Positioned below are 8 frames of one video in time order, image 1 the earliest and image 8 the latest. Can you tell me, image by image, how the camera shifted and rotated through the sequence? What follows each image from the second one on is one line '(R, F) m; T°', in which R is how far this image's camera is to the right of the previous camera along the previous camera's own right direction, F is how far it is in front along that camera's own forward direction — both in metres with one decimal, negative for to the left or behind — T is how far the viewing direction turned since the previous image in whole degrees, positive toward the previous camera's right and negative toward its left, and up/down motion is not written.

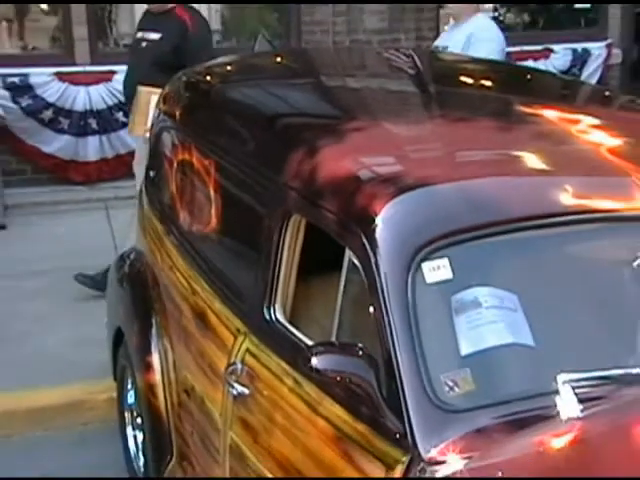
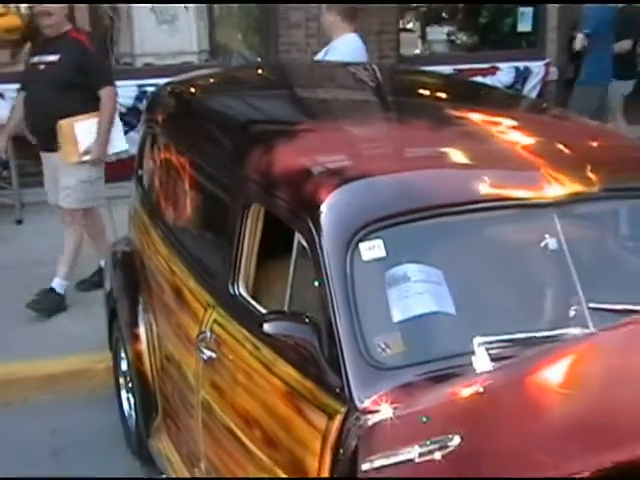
(+0.3, -0.5) m; -3°
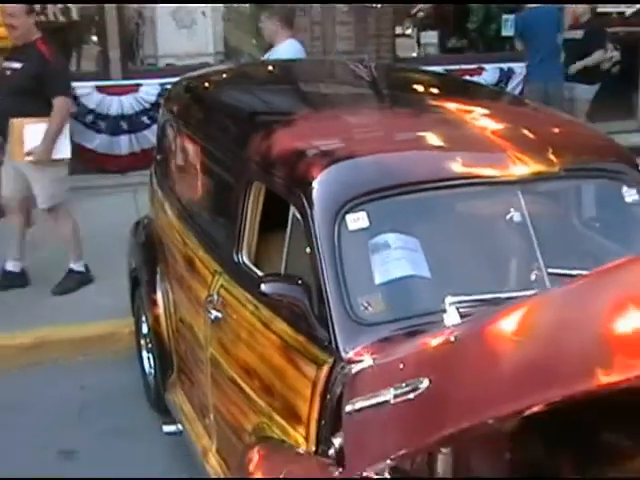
(+0.2, -0.4) m; -2°
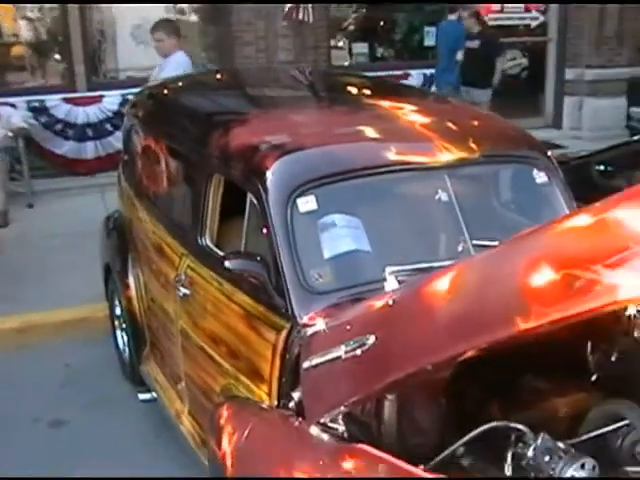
(-0.1, -0.5) m; +3°
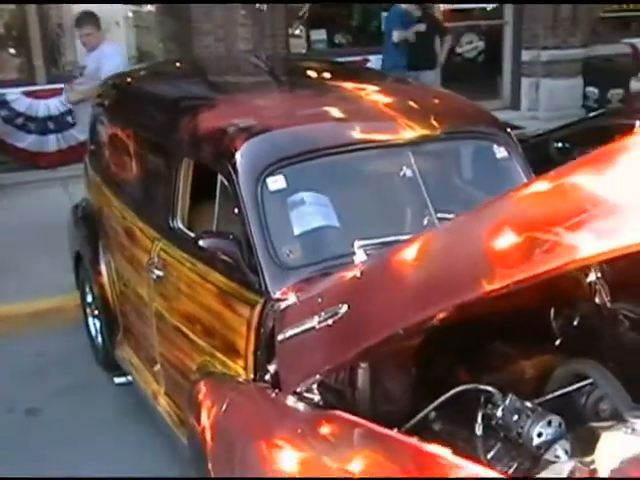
(0.0, -0.1) m; +2°
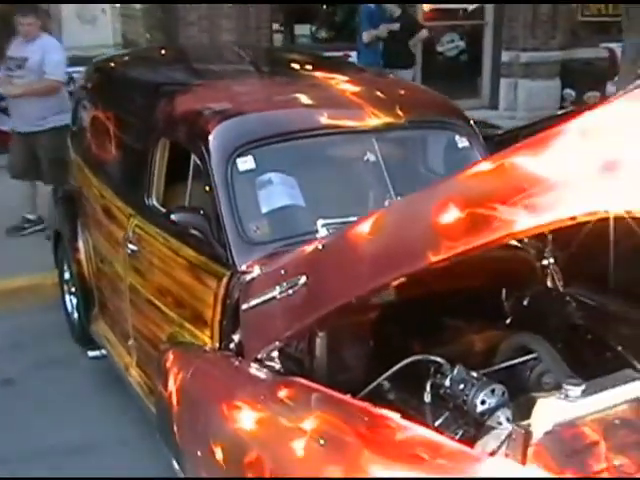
(+0.1, -0.2) m; 0°
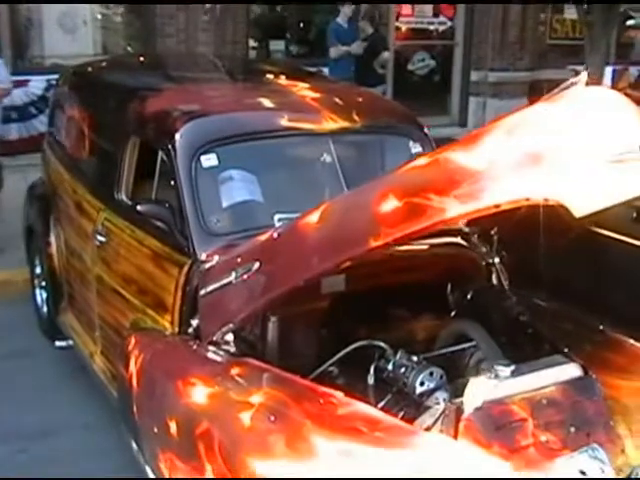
(+0.1, -0.3) m; +1°
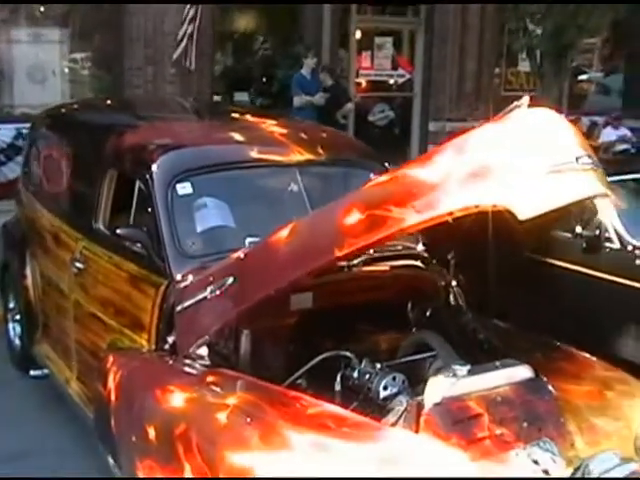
(0.0, -0.3) m; +2°
